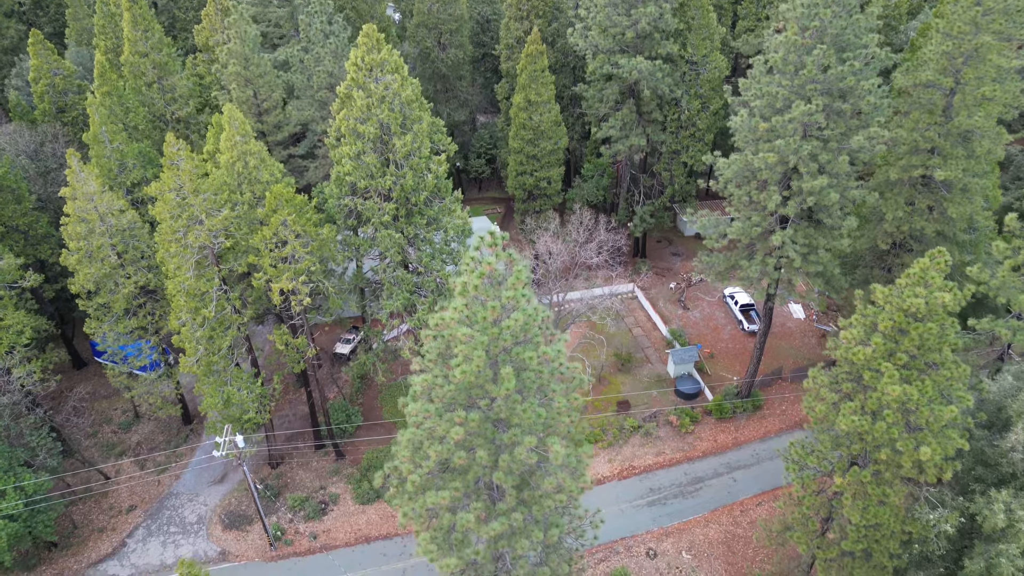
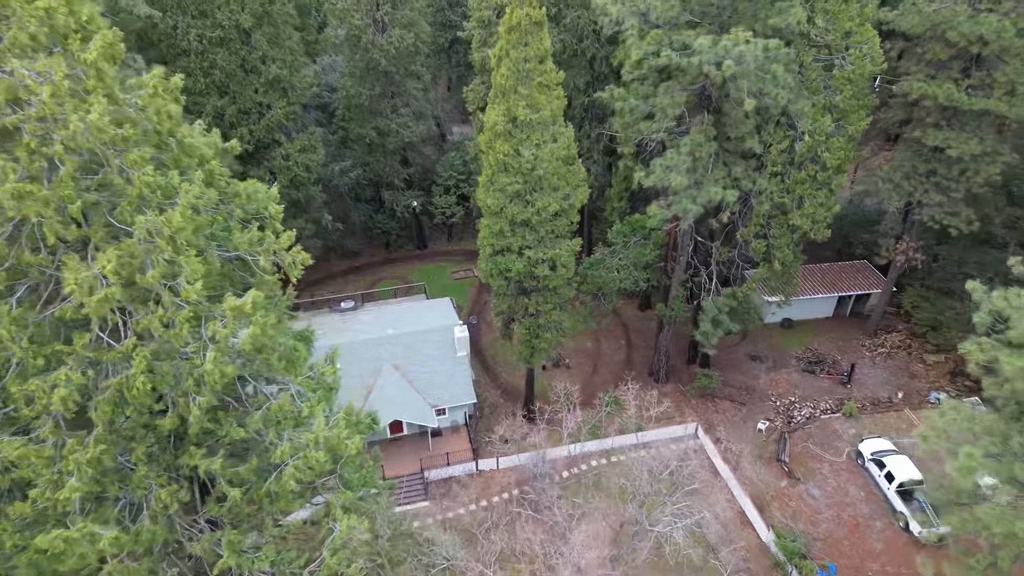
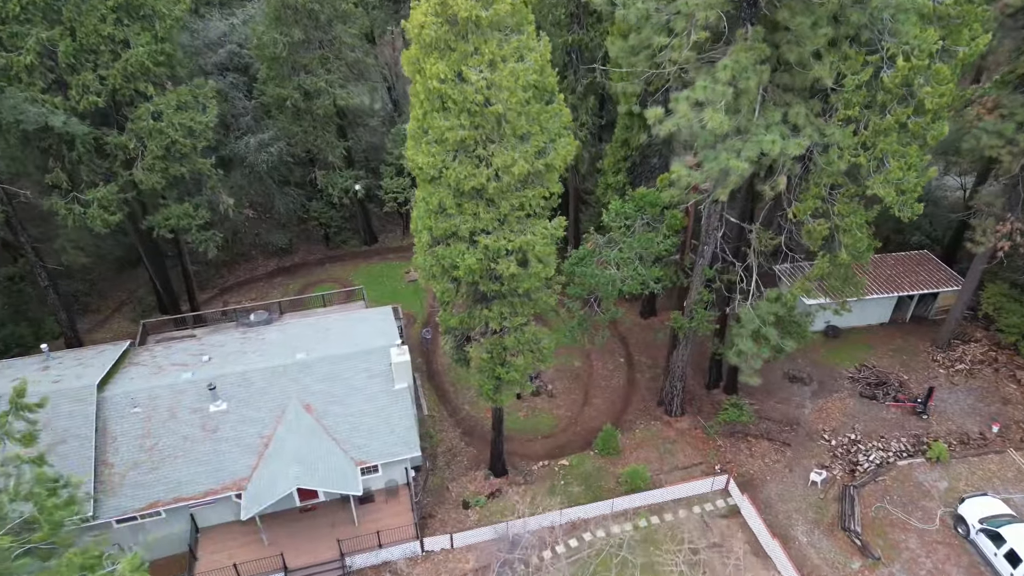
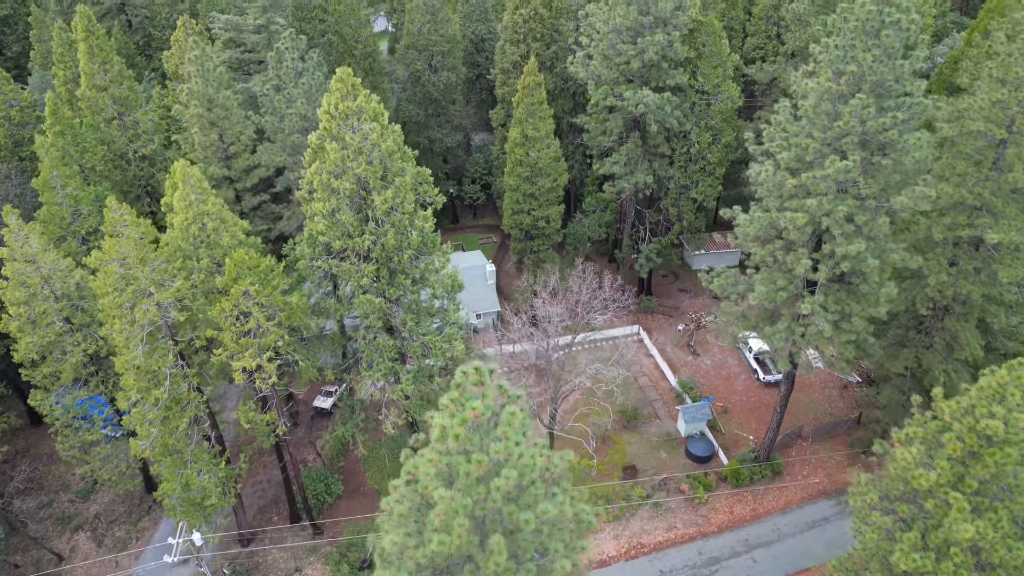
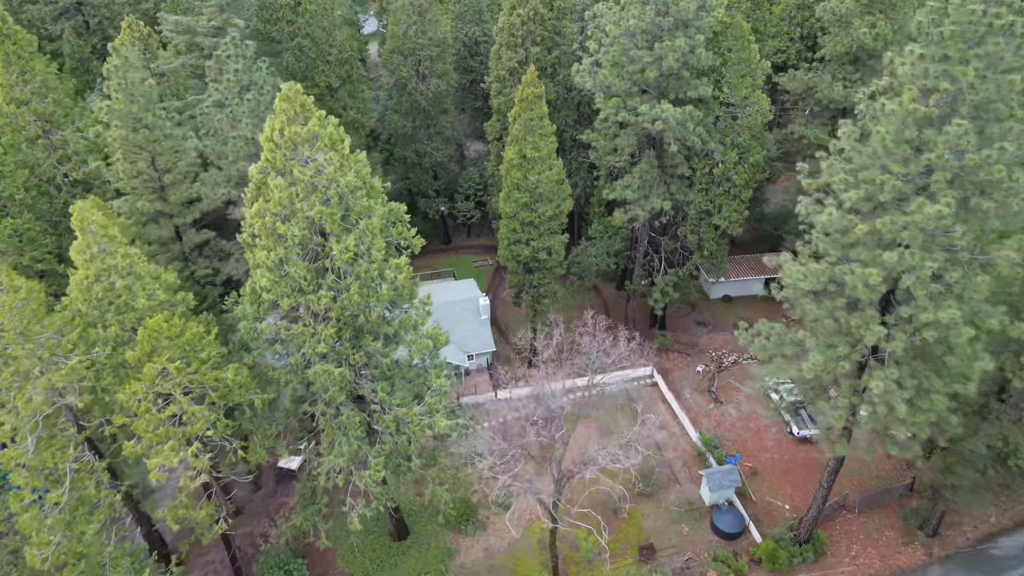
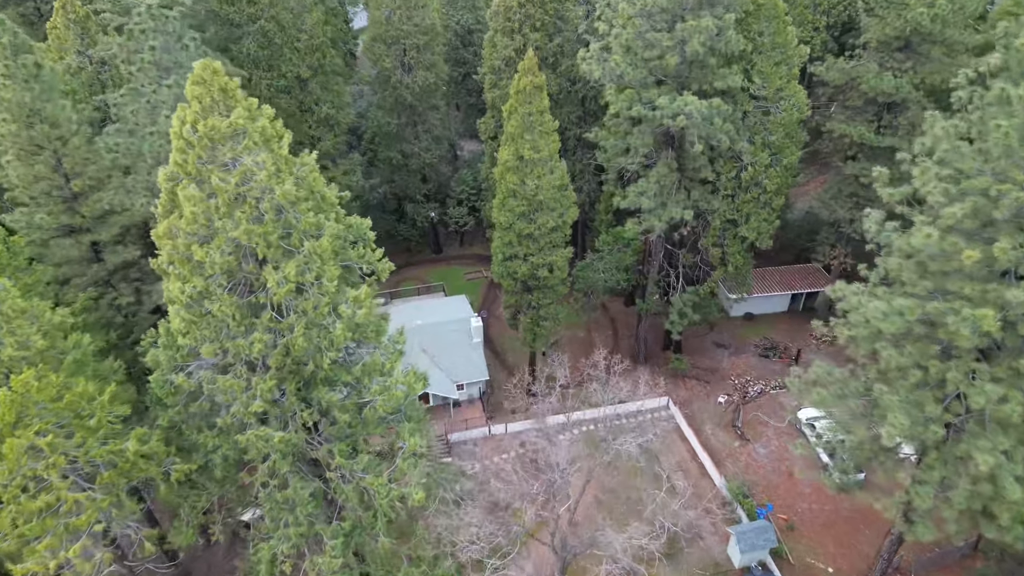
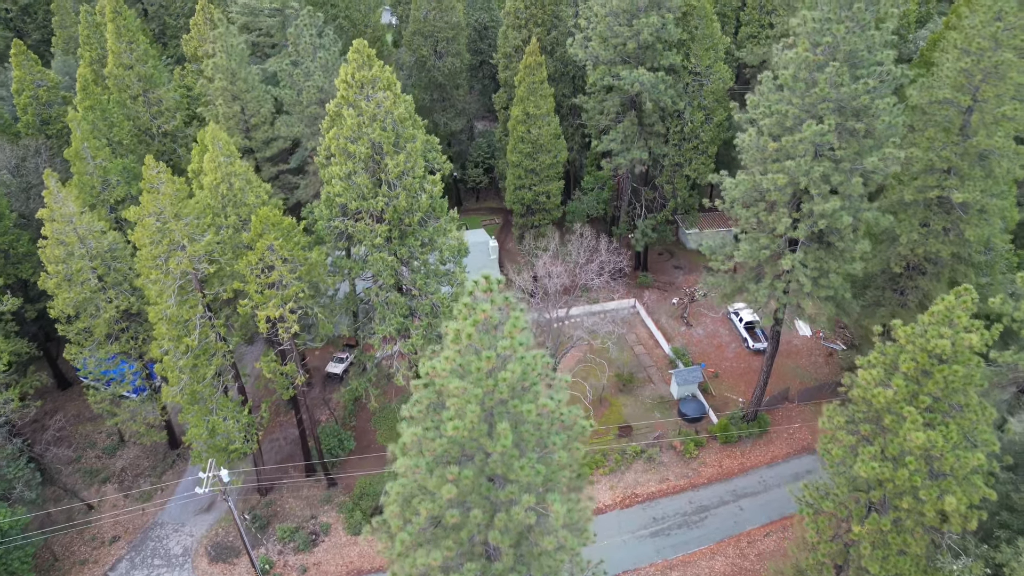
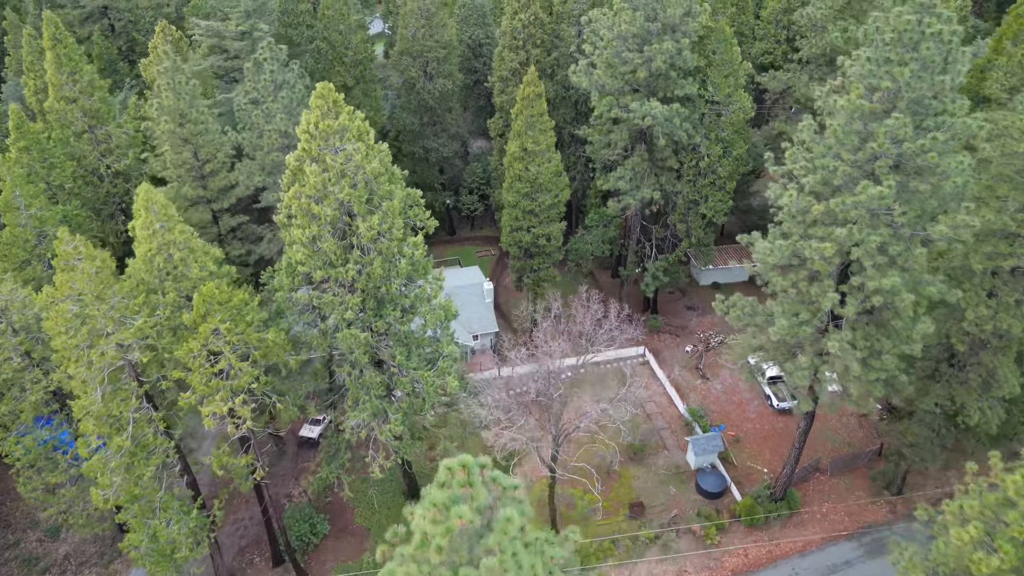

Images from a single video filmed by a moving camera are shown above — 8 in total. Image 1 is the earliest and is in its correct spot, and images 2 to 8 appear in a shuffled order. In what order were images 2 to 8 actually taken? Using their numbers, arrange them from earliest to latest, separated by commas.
7, 4, 8, 5, 6, 2, 3
